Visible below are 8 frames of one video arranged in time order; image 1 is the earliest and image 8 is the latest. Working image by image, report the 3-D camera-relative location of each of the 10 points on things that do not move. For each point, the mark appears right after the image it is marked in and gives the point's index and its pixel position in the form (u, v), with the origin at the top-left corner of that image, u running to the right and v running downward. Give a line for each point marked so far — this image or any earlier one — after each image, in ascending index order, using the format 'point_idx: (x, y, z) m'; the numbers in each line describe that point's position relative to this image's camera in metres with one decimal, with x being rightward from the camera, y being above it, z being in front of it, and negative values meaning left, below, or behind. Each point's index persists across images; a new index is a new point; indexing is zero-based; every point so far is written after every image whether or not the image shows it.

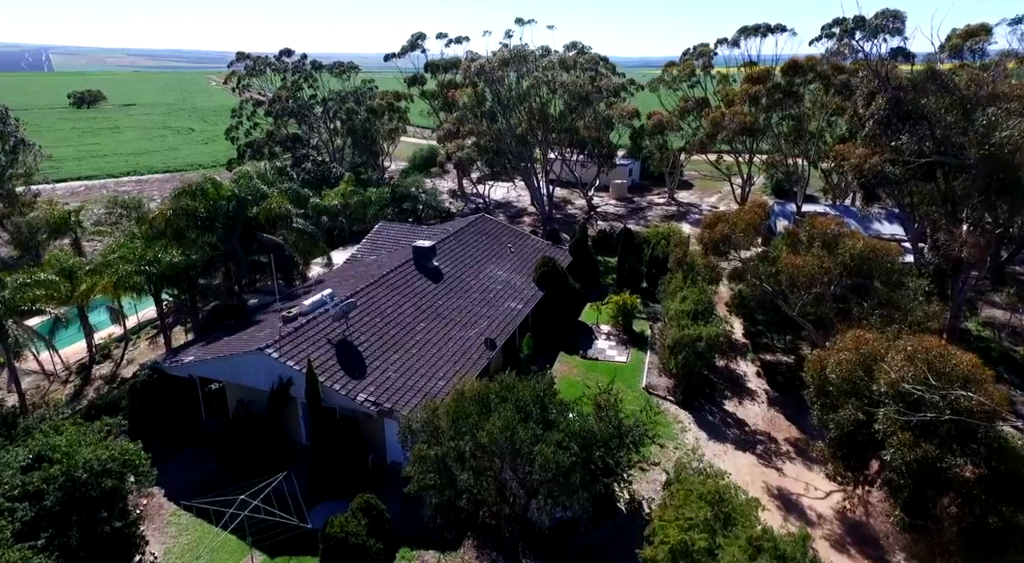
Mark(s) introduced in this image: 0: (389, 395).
0: (-3.4, -3.2, +19.2) m
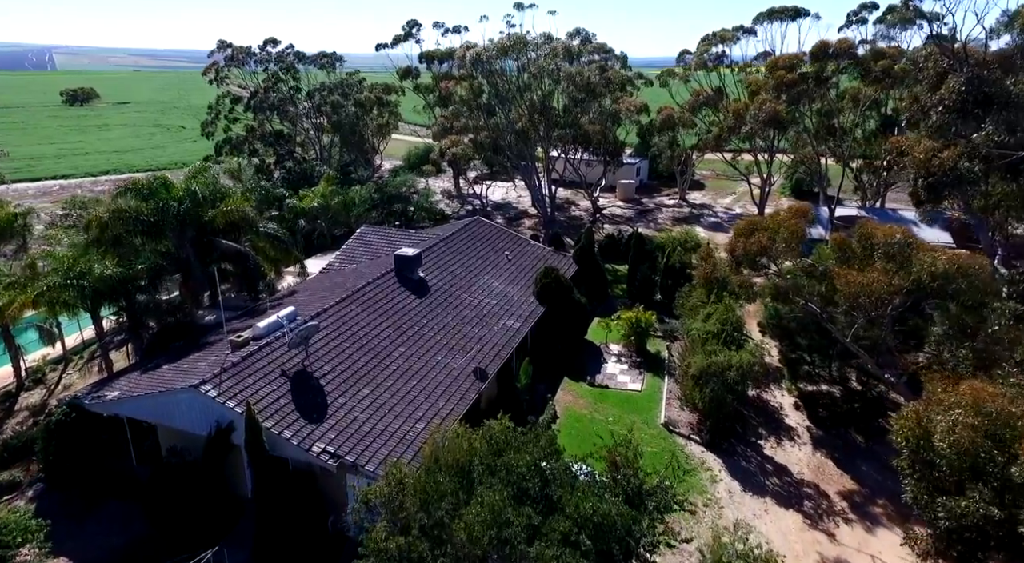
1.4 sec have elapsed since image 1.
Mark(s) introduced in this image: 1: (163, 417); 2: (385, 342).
0: (-3.5, -3.6, +15.5) m
1: (-8.2, -3.2, +16.5) m
2: (-3.6, -1.7, +19.9) m
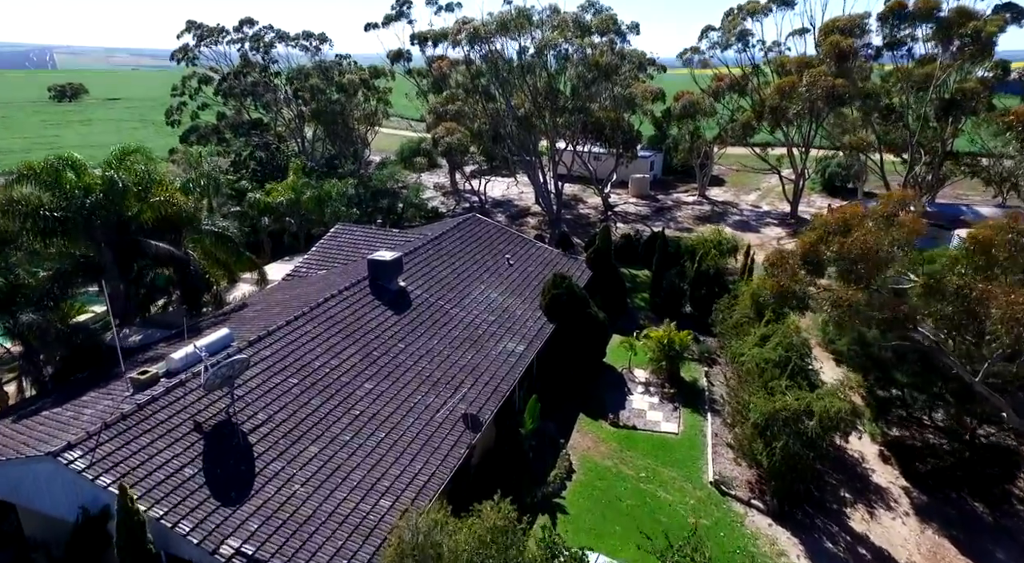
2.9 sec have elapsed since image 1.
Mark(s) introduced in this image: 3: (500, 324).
0: (-3.5, -3.9, +10.6) m
1: (-8.2, -3.5, +11.5) m
2: (-3.6, -2.0, +15.0) m
3: (-0.3, -1.2, +19.3) m
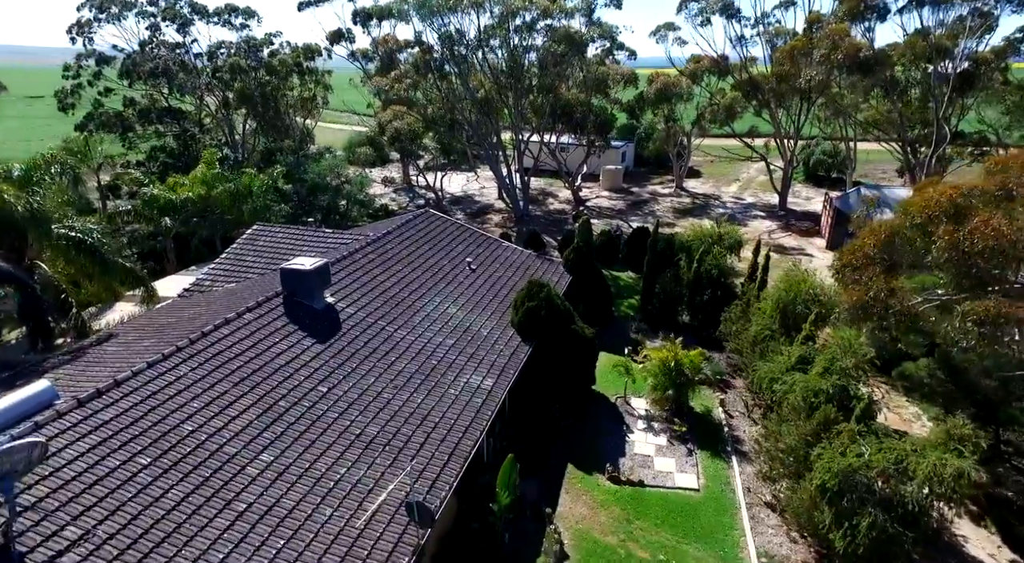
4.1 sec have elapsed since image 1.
0: (-3.7, -4.3, +5.8) m
1: (-8.4, -3.9, +6.4) m
2: (-4.0, -2.3, +10.1) m
3: (-1.1, -1.4, +14.7) m
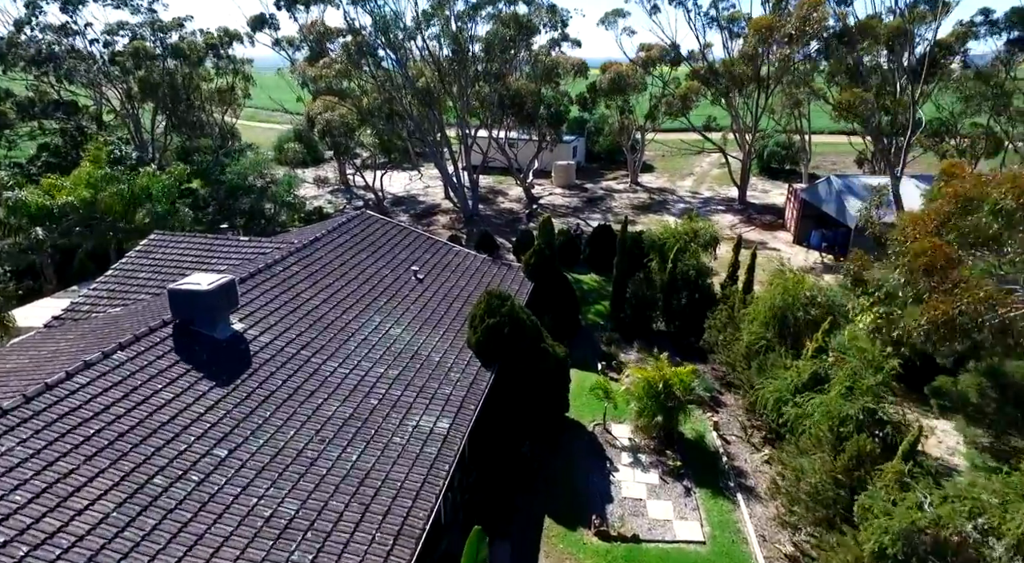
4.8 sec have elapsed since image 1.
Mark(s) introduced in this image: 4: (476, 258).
0: (-3.6, -4.6, +2.7) m
1: (-8.4, -4.4, +3.1) m
2: (-4.4, -2.7, +7.1) m
3: (-1.8, -1.7, +11.8) m
4: (-0.9, +0.6, +18.4) m
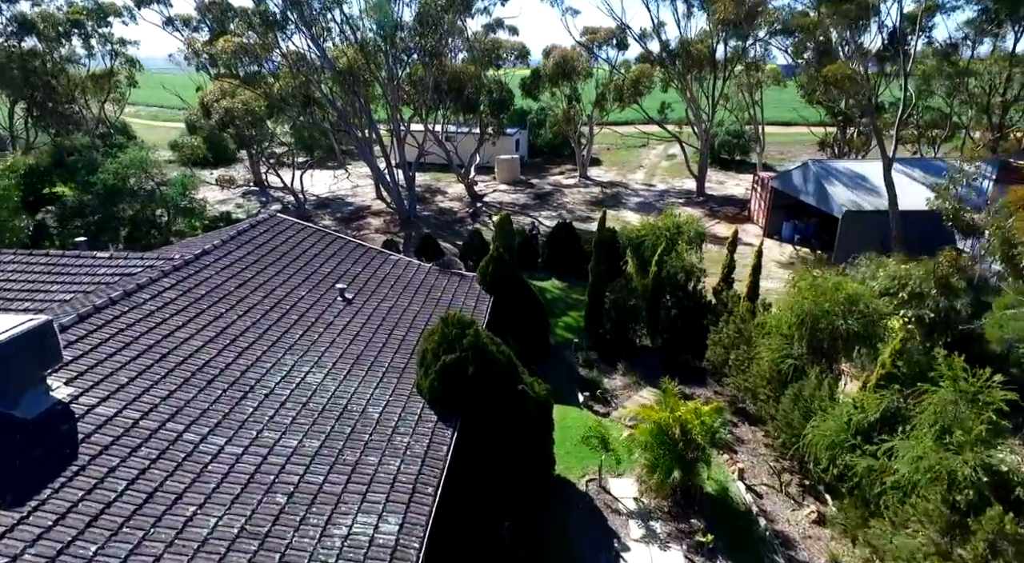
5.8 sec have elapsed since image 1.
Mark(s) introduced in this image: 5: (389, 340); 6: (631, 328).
0: (-2.9, -4.9, -1.2) m
1: (-7.7, -4.9, -1.3) m
2: (-4.2, -3.1, +3.0) m
3: (-2.1, -2.1, +8.0) m
4: (-1.9, +0.3, +14.6) m
5: (-1.9, -1.0, +11.1) m
6: (+2.9, -1.2, +16.3) m
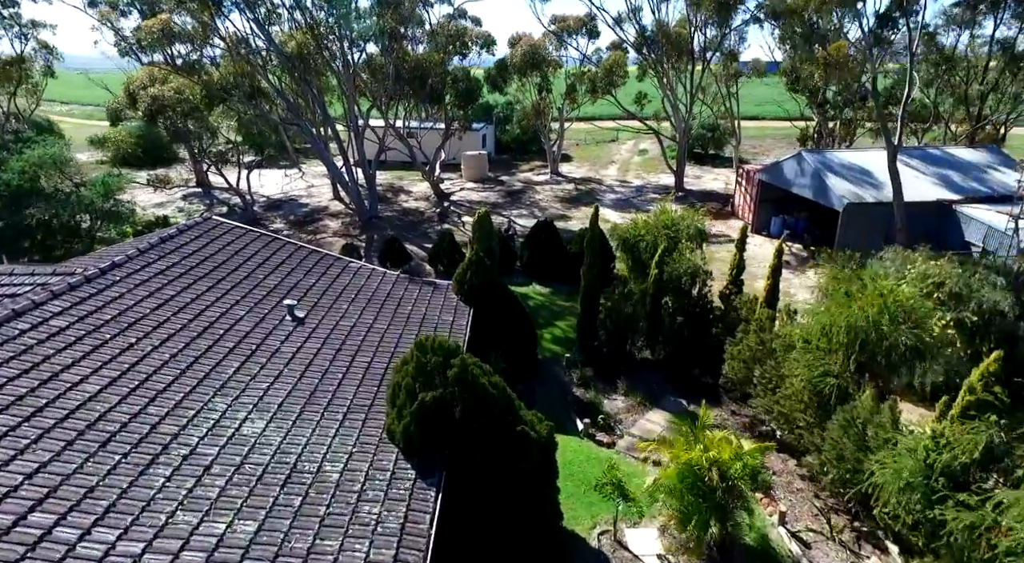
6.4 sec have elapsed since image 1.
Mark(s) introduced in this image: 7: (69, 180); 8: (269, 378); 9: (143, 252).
0: (-2.3, -5.1, -3.5) m
1: (-7.0, -5.2, -3.9) m
2: (-3.8, -3.3, +0.6) m
3: (-2.0, -2.2, +5.7) m
4: (-2.2, +0.1, +12.4) m
5: (-2.0, -1.2, +8.8) m
6: (+2.5, -1.3, +14.2) m
7: (-11.6, +2.7, +18.4) m
8: (-2.9, -1.1, +8.3) m
9: (-5.4, +0.4, +10.2) m
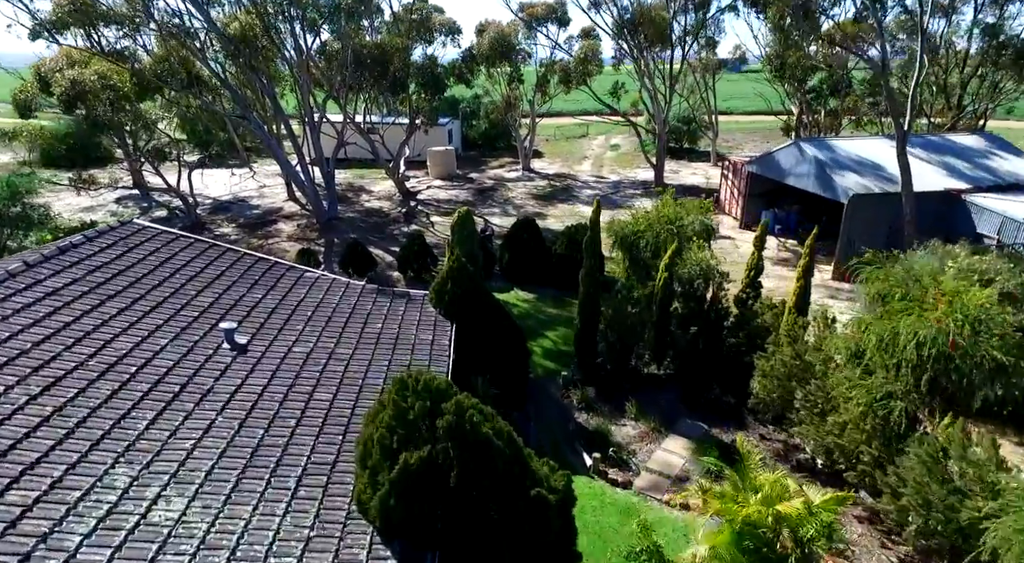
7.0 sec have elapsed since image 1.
0: (-1.5, -5.3, -5.7) m
1: (-6.2, -5.5, -6.3) m
2: (-3.2, -3.5, -1.6) m
3: (-1.7, -2.4, +3.5) m
4: (-2.3, -0.1, +10.2) m
5: (-1.9, -1.3, +6.7) m
6: (+2.3, -1.4, +12.3) m
7: (-12.1, +2.3, +15.7) m
8: (-2.8, -1.3, +6.1) m
9: (-5.4, +0.2, +7.9) m
